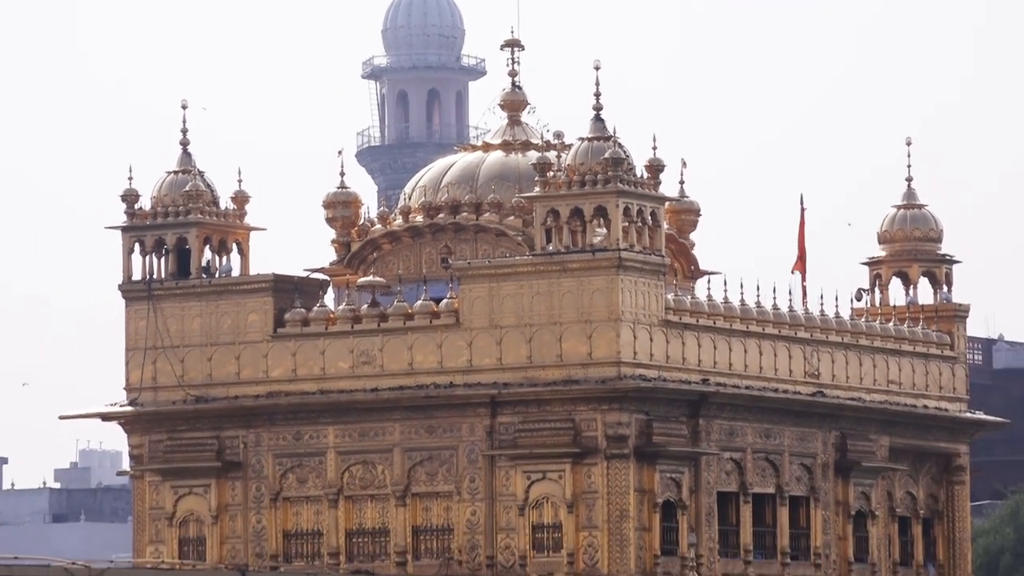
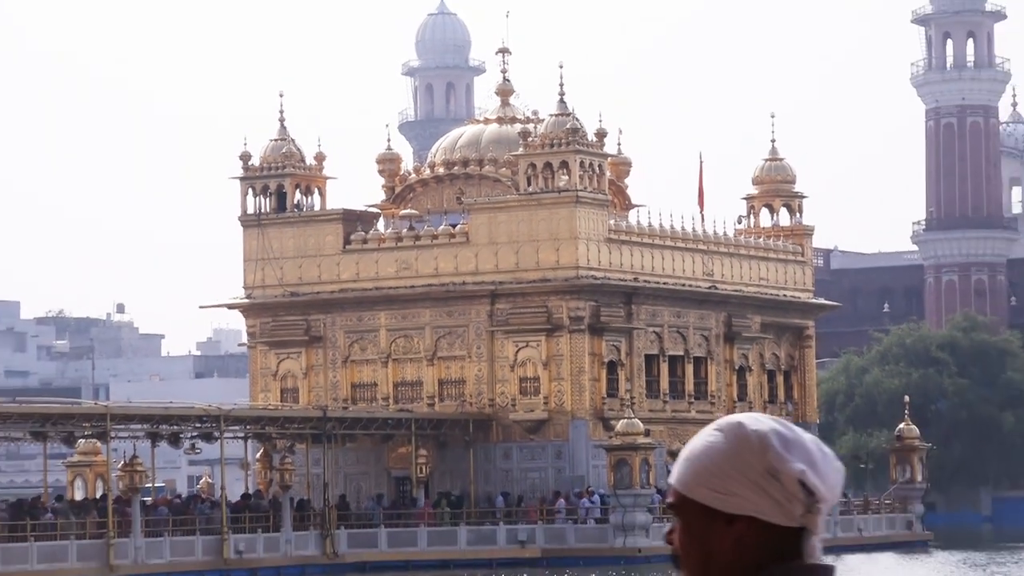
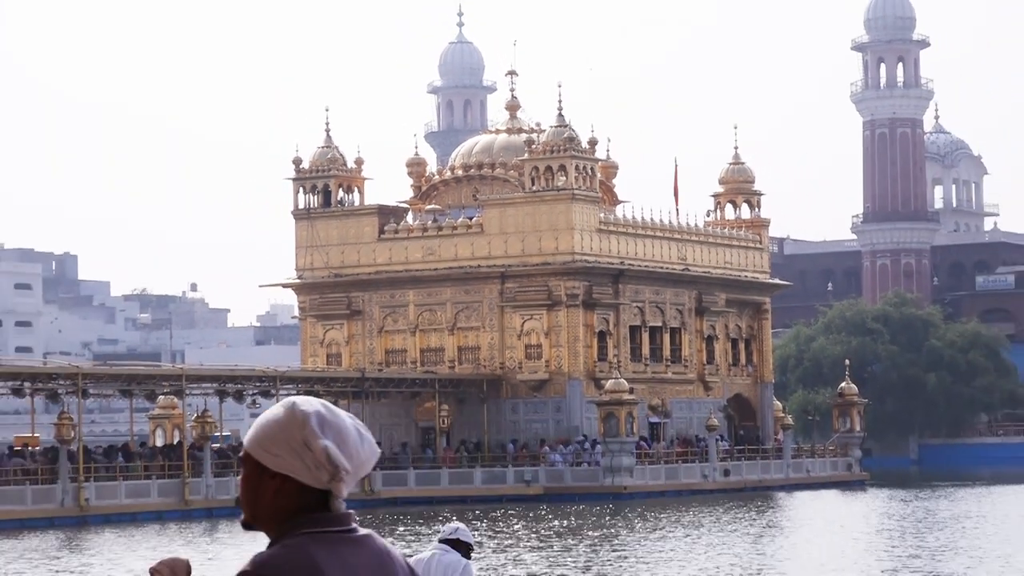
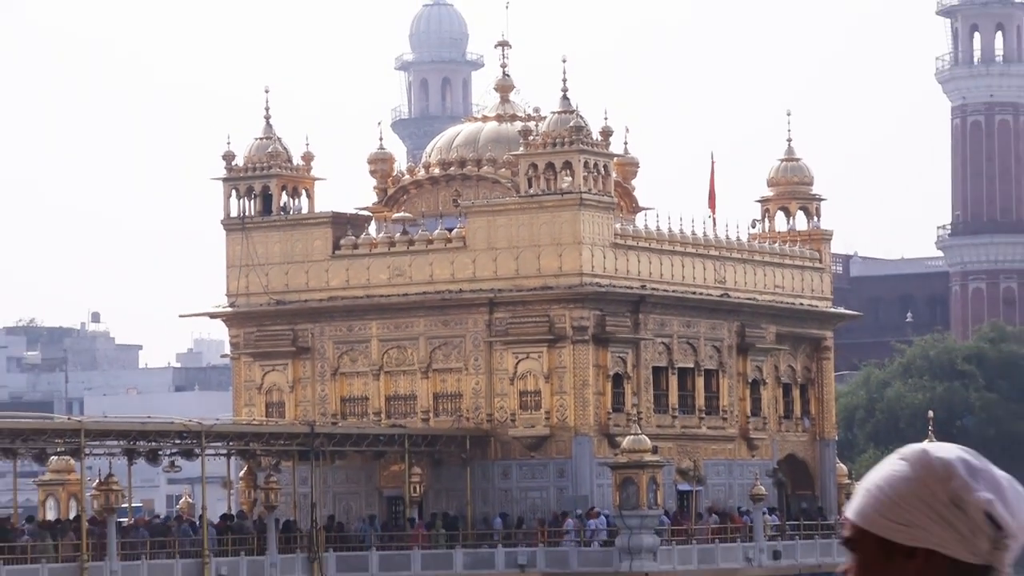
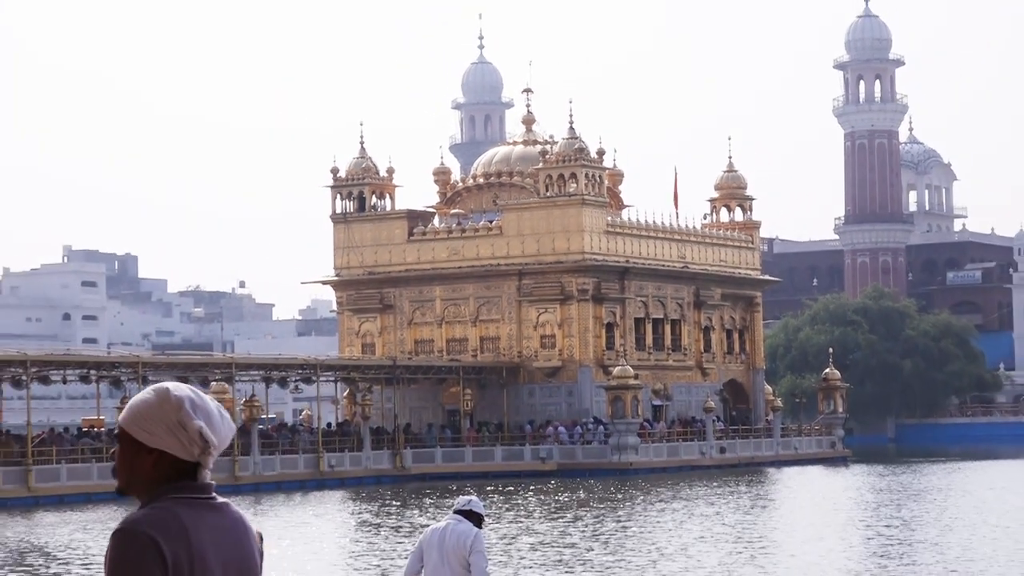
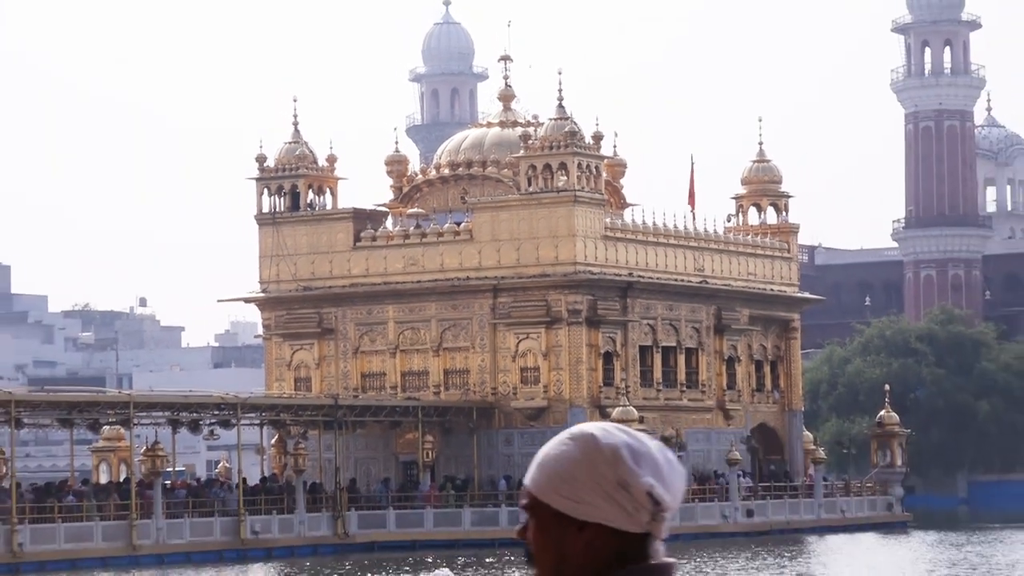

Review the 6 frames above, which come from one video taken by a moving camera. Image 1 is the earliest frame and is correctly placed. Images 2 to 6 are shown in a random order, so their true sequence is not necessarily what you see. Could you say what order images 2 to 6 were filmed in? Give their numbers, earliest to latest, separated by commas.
4, 2, 6, 3, 5
